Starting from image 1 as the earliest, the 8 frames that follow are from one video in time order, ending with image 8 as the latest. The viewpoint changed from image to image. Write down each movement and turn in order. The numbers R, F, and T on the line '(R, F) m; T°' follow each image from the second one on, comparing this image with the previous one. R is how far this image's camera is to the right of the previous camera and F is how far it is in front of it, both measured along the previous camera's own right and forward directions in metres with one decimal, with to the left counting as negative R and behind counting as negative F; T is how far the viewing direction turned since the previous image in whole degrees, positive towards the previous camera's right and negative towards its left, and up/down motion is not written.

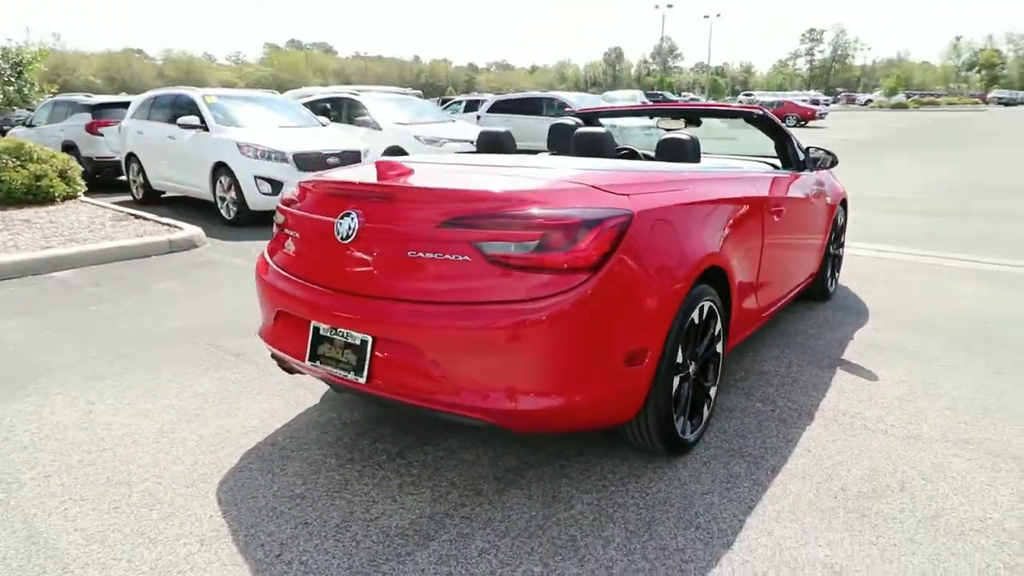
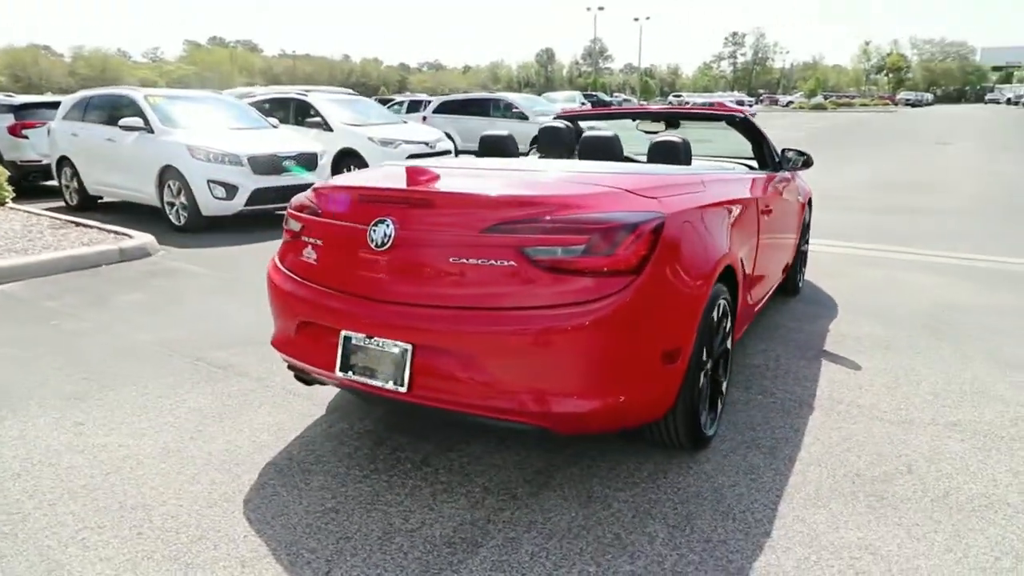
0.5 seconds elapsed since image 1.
(-0.4, 0.0) m; +6°
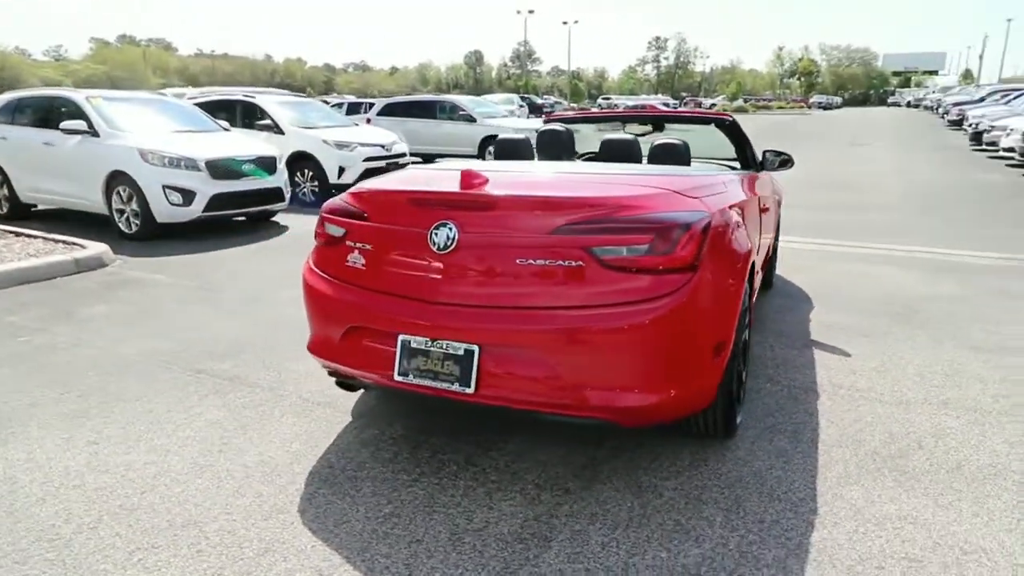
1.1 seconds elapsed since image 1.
(-0.5, 0.0) m; +6°
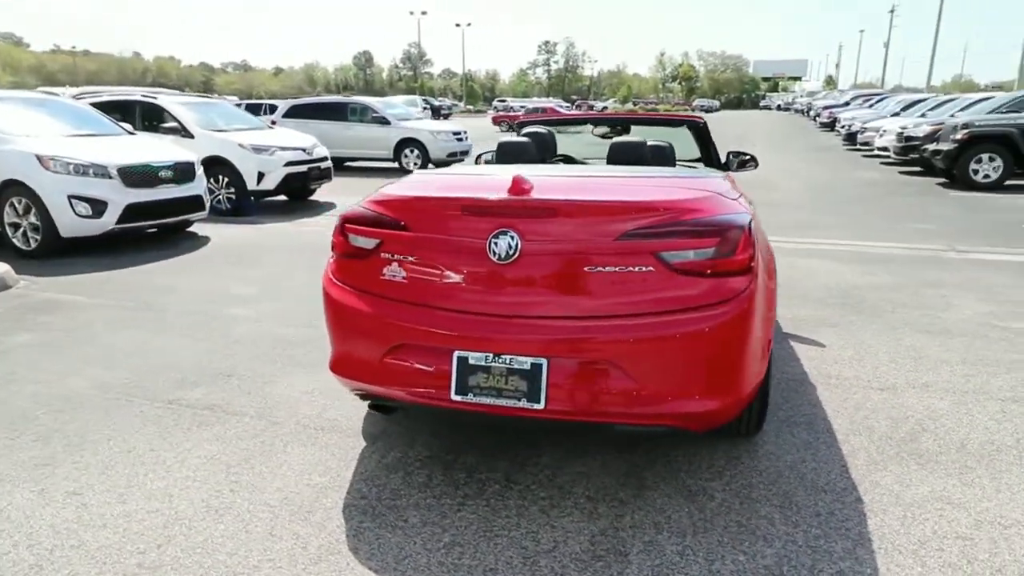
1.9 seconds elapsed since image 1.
(-0.6, +0.2) m; +9°
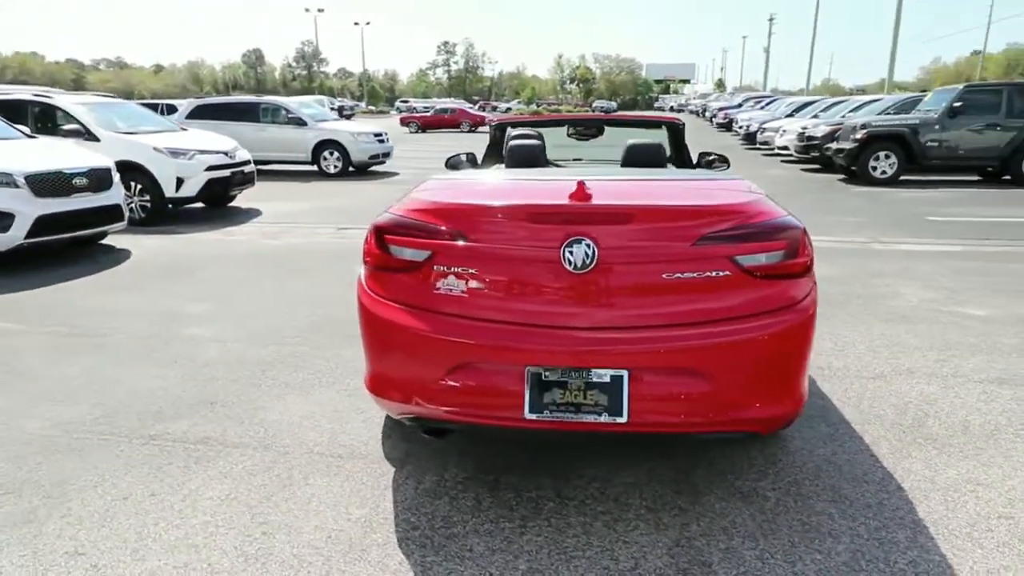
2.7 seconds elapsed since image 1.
(-0.6, +0.2) m; +8°
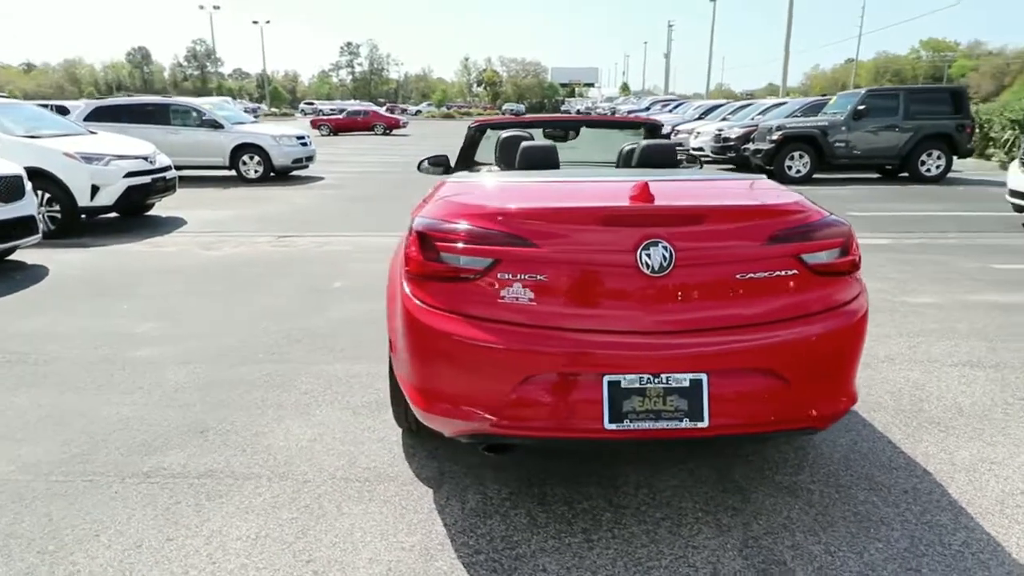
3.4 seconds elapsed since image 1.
(-0.6, +0.2) m; +8°
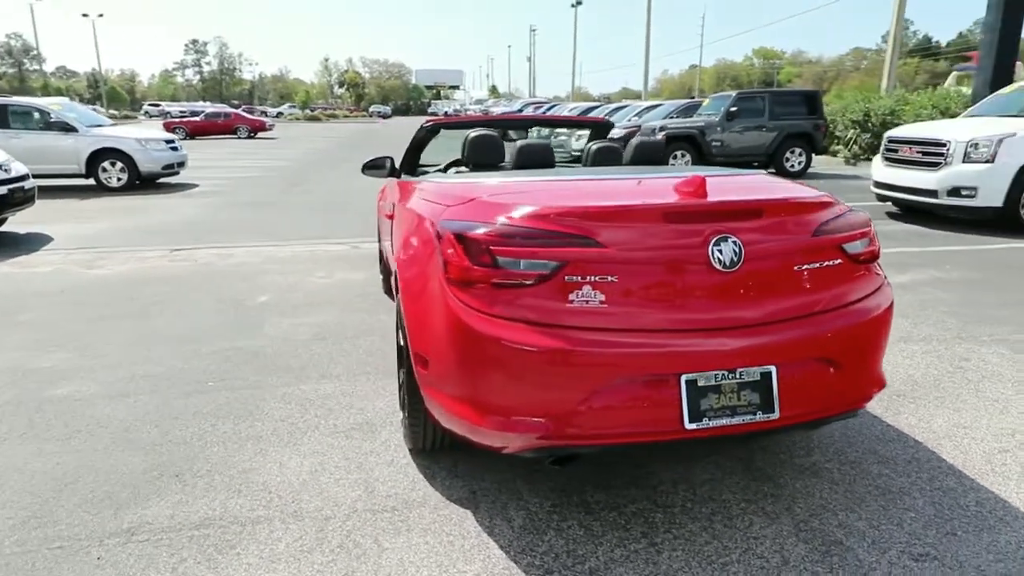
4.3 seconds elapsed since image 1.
(-0.7, +0.2) m; +11°
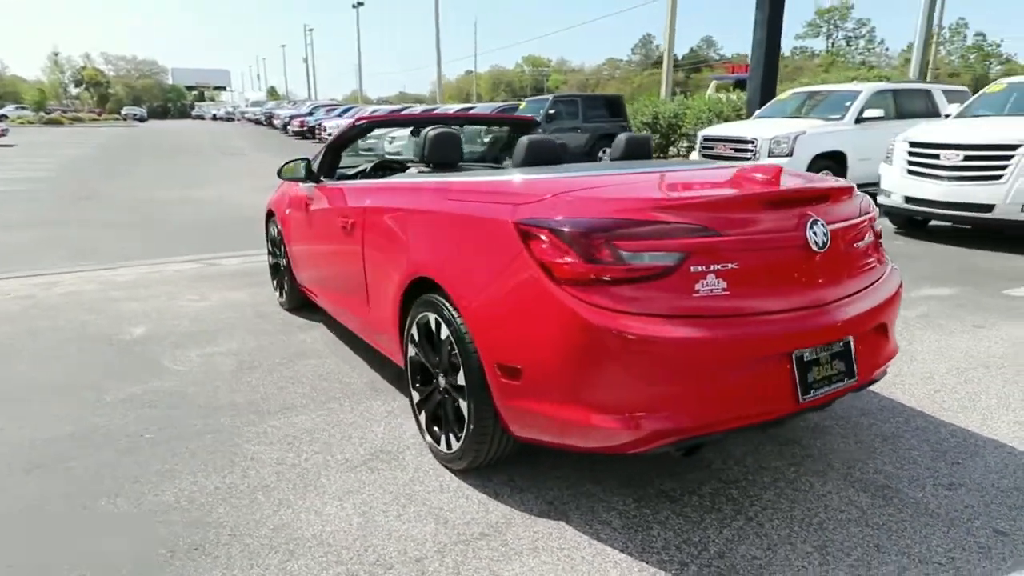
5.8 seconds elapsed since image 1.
(-1.2, +0.3) m; +18°
